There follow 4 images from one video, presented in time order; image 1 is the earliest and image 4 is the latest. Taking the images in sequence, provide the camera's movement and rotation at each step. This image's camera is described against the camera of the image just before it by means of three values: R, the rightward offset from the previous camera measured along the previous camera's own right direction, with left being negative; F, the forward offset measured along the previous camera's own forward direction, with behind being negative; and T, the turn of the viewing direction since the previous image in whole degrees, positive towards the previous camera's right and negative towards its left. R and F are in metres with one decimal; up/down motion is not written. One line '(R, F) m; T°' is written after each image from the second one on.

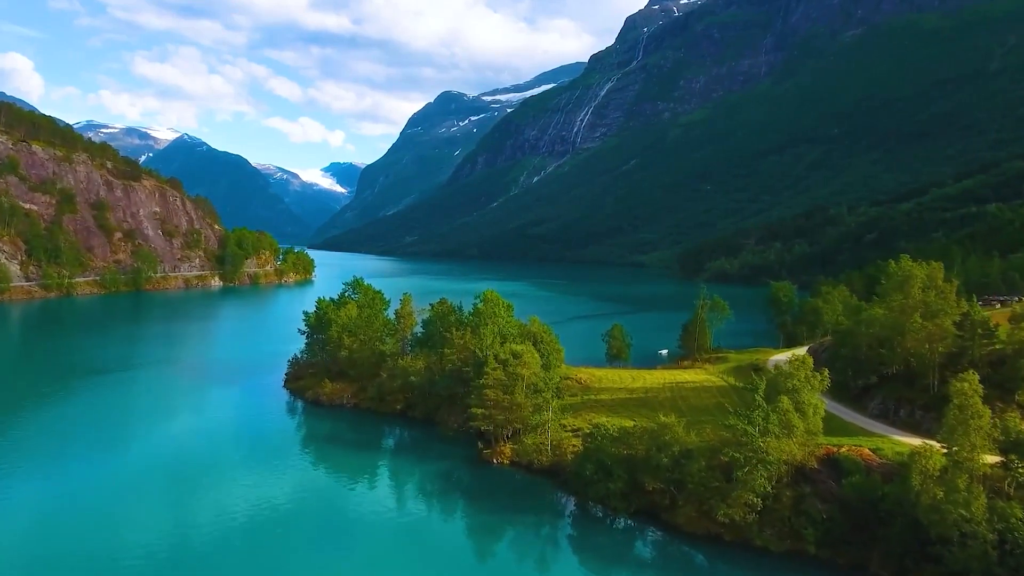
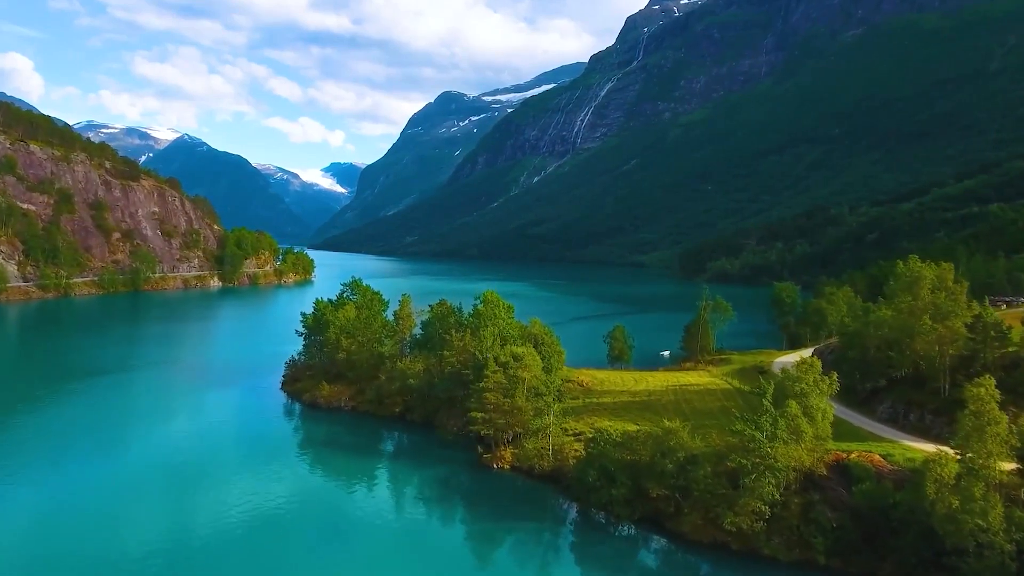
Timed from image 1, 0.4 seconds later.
(0.0, +1.0) m; 0°
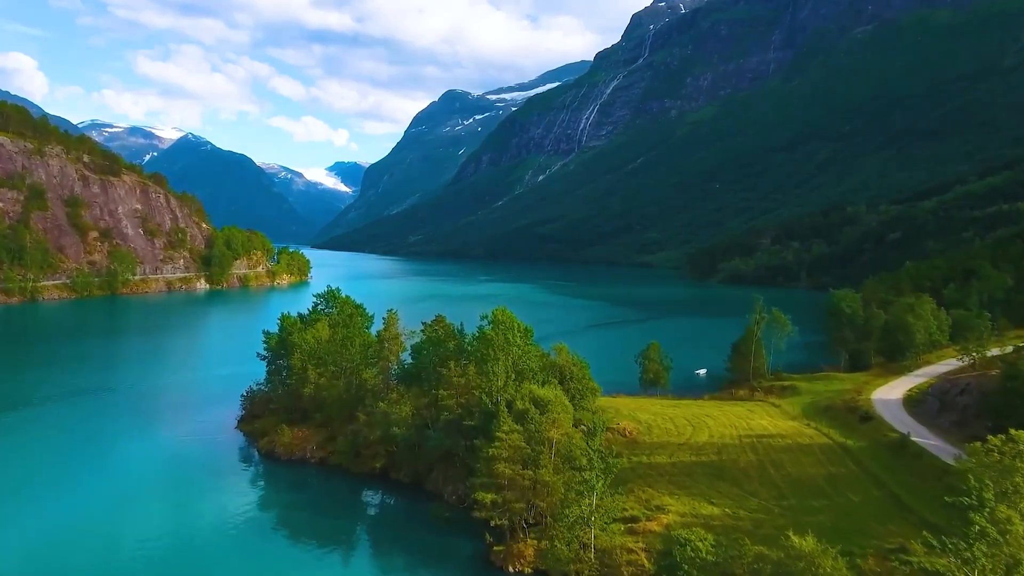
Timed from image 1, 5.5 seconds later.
(-1.0, +15.1) m; 0°
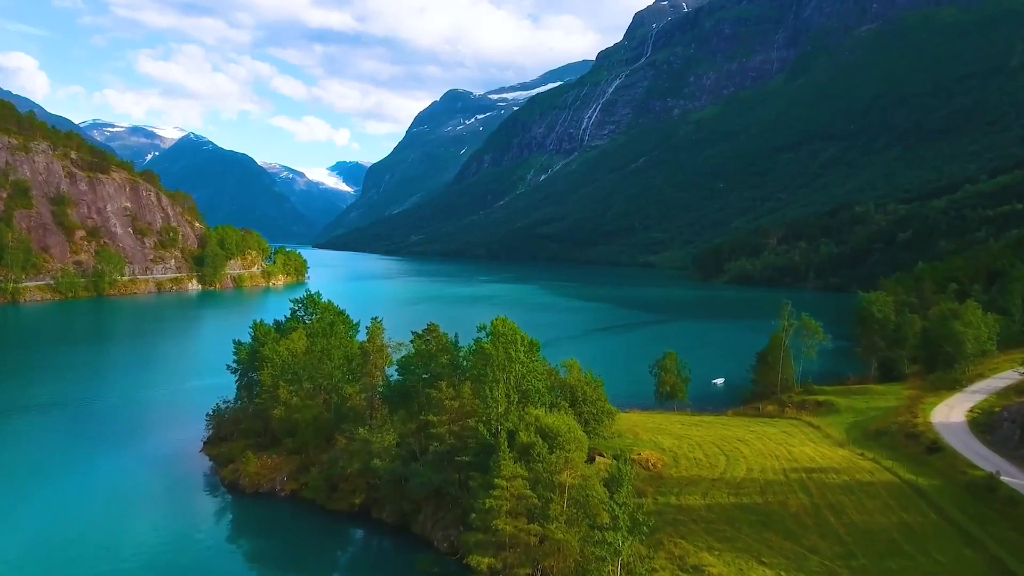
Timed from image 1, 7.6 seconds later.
(-0.1, +6.9) m; 0°
